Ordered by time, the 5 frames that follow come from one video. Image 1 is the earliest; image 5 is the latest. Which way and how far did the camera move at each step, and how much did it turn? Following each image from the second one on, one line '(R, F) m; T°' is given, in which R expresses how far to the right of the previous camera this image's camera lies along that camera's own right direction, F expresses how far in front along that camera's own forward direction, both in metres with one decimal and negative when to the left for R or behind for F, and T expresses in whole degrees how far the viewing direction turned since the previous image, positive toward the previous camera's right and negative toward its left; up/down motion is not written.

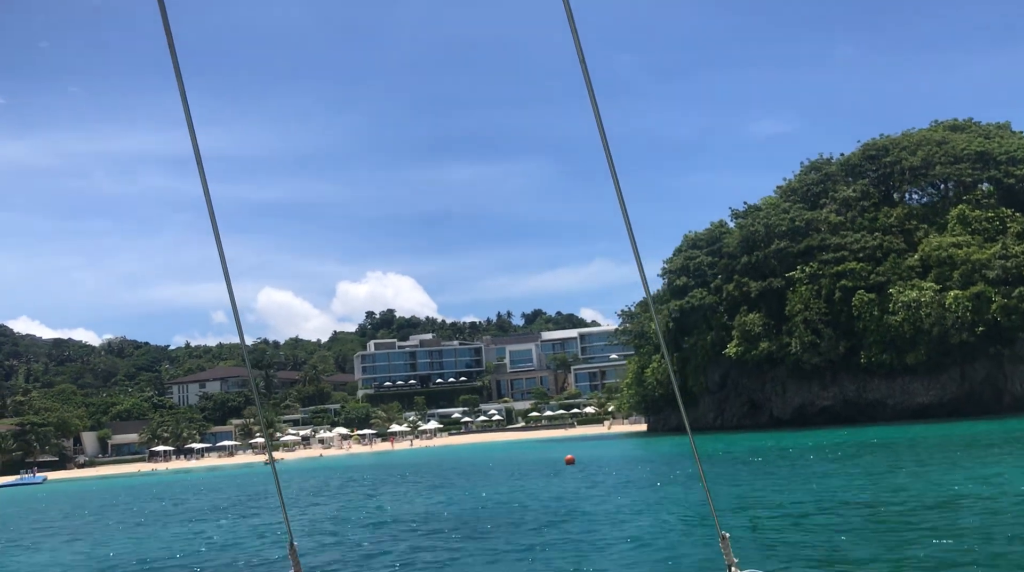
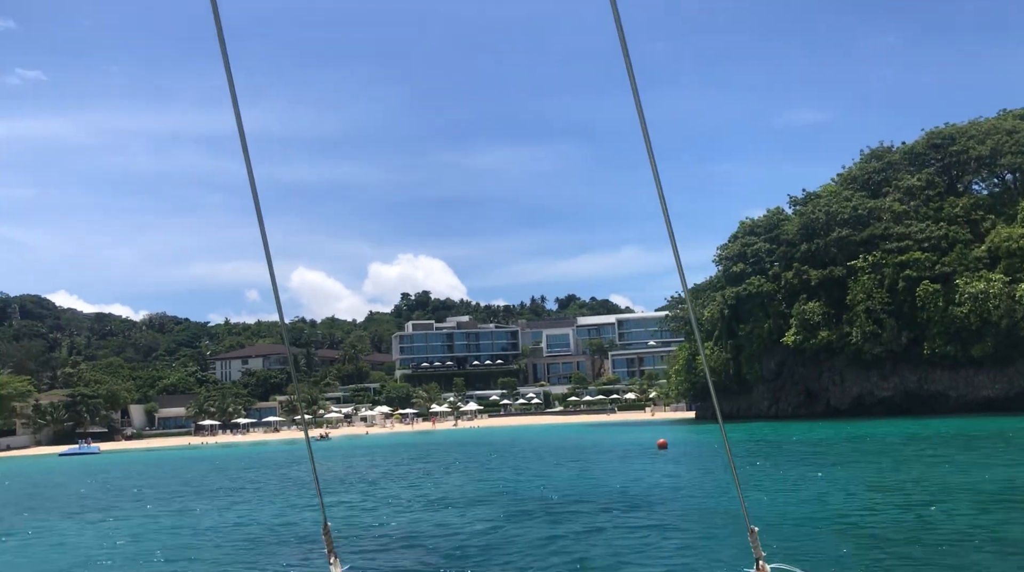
(-1.2, +0.1) m; -2°
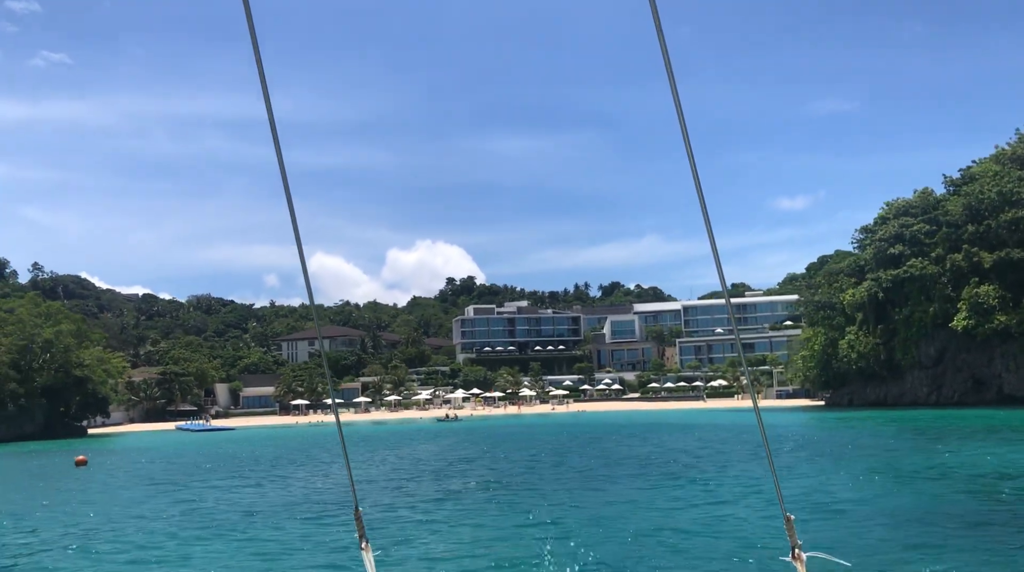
(-6.5, +1.6) m; -1°
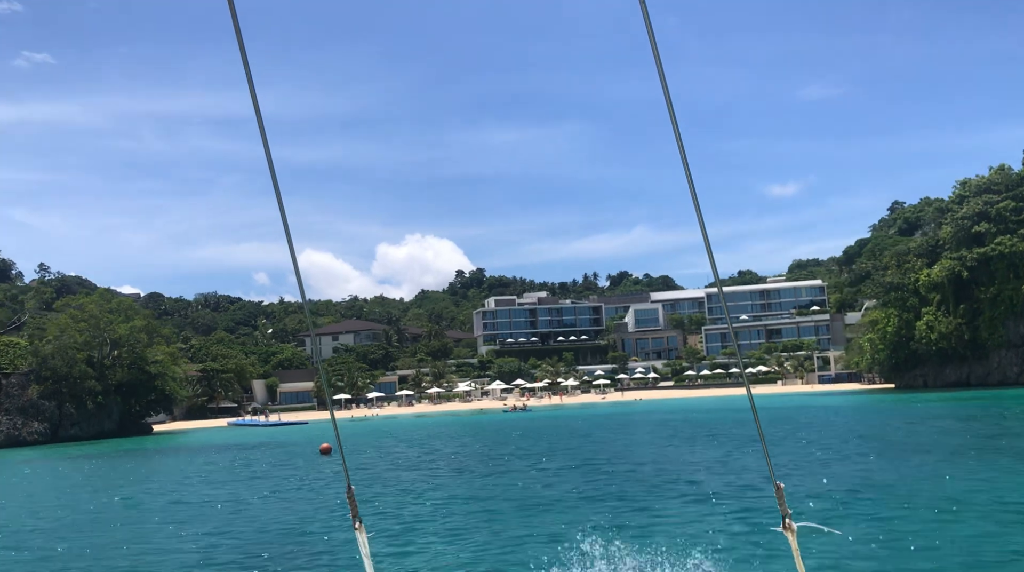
(-4.3, +1.2) m; 0°
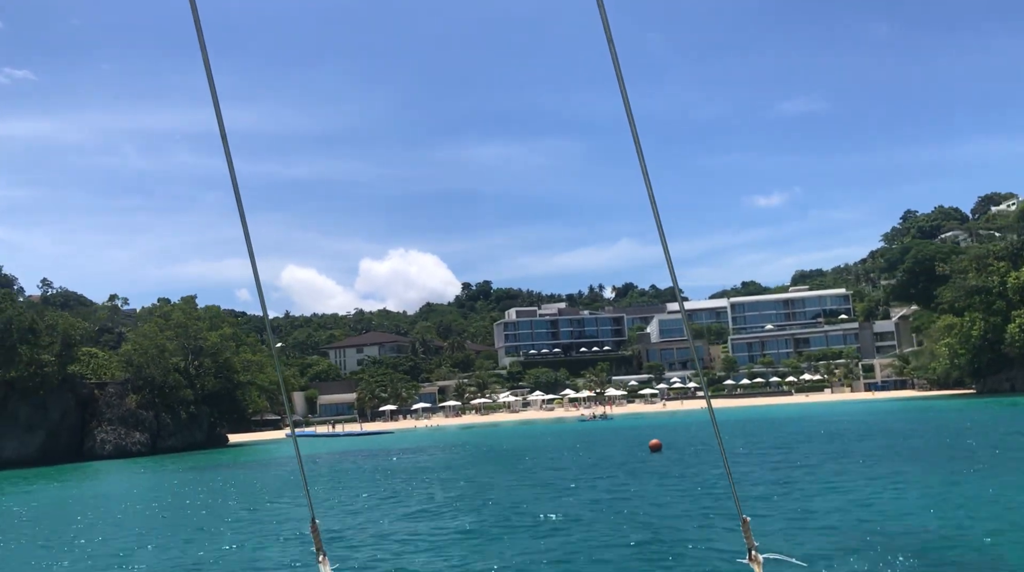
(-5.2, +1.3) m; 0°
